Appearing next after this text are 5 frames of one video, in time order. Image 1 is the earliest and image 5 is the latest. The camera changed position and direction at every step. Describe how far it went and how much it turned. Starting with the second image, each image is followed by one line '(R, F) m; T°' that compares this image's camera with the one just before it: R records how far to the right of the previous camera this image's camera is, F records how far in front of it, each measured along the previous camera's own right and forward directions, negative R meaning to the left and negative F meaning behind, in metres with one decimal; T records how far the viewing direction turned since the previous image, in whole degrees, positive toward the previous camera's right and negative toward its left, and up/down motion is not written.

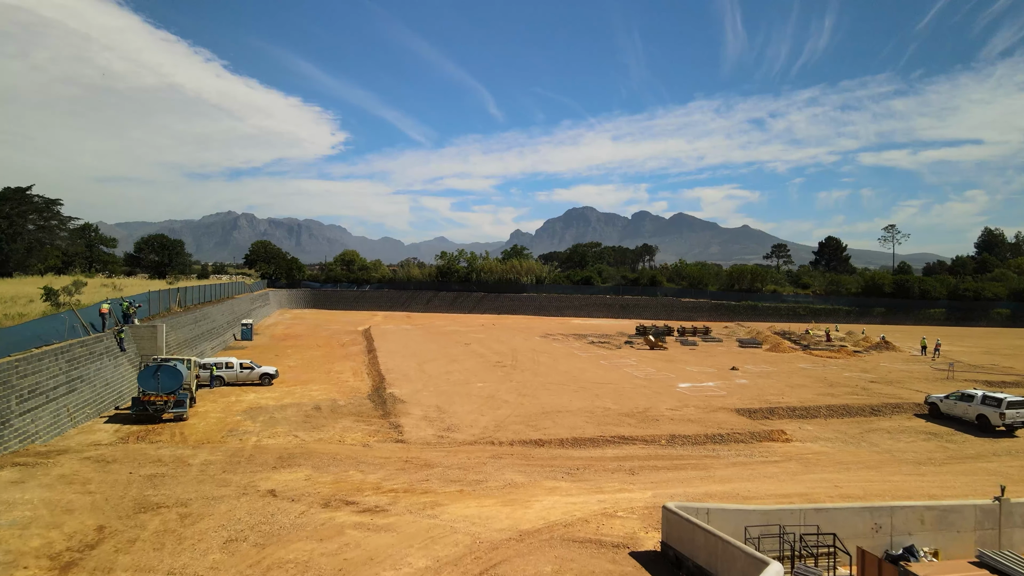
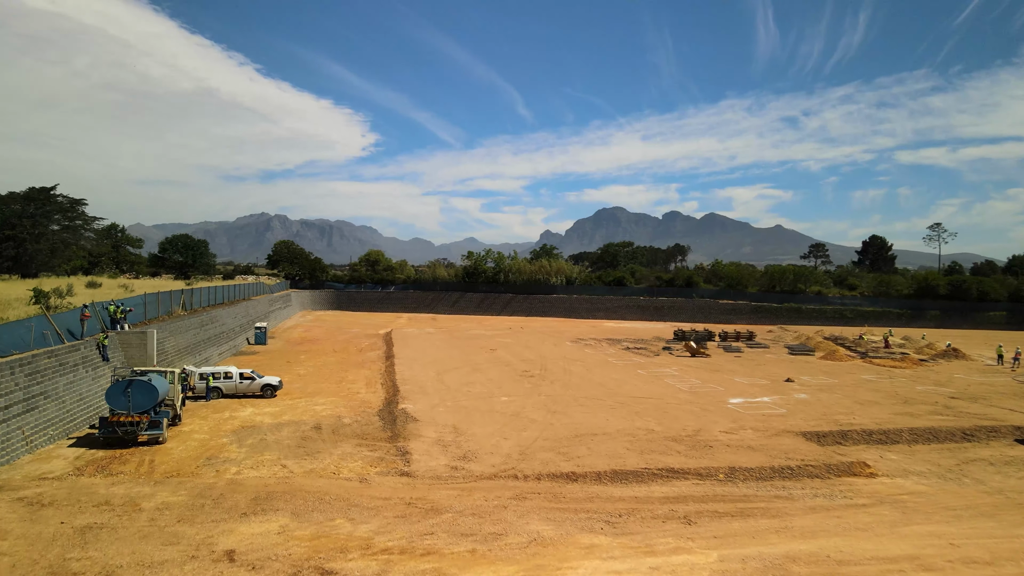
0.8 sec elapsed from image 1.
(0.0, +2.8) m; -2°
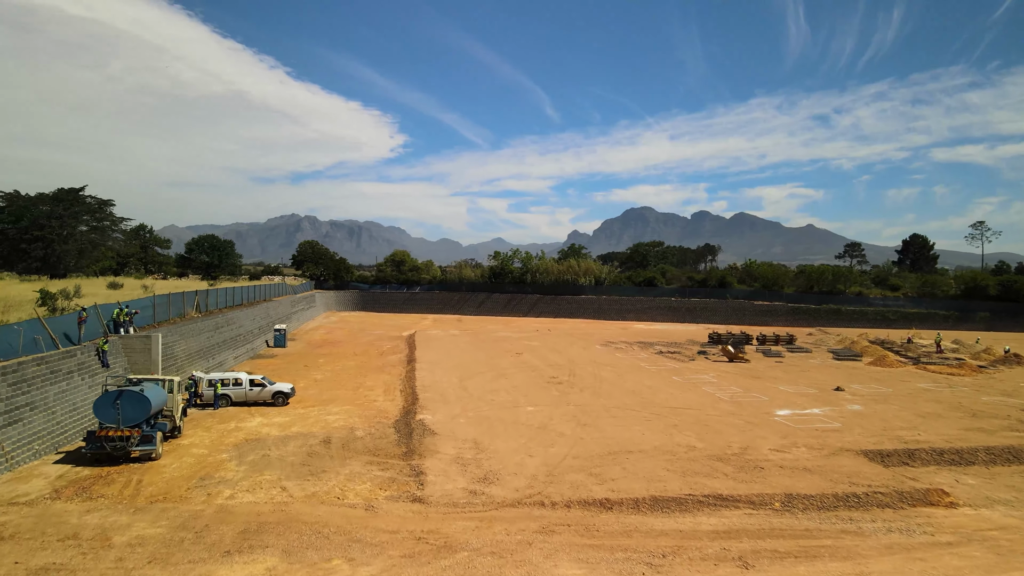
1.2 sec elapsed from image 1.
(0.0, +1.6) m; -2°
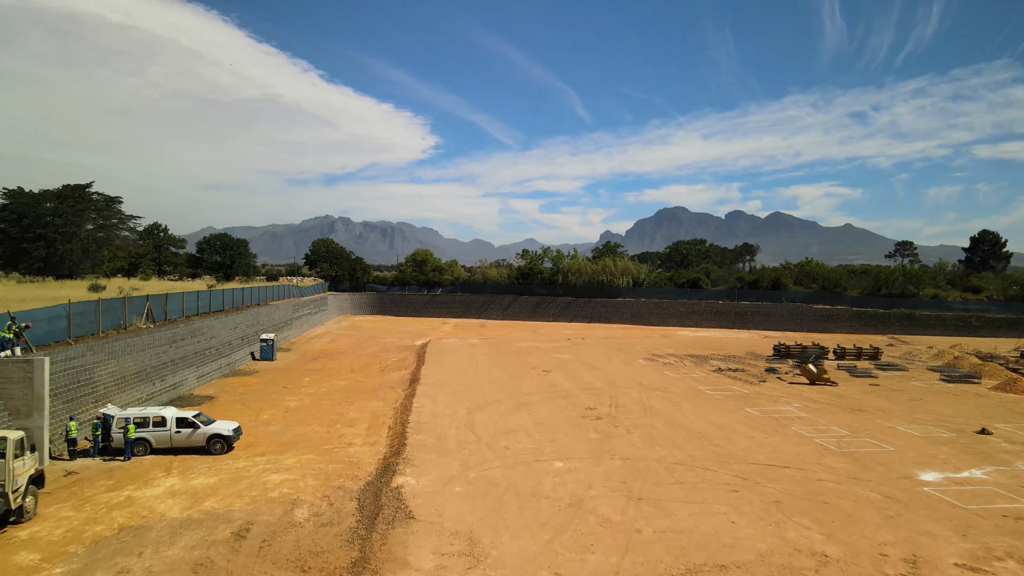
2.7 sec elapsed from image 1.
(+0.2, +6.2) m; -2°
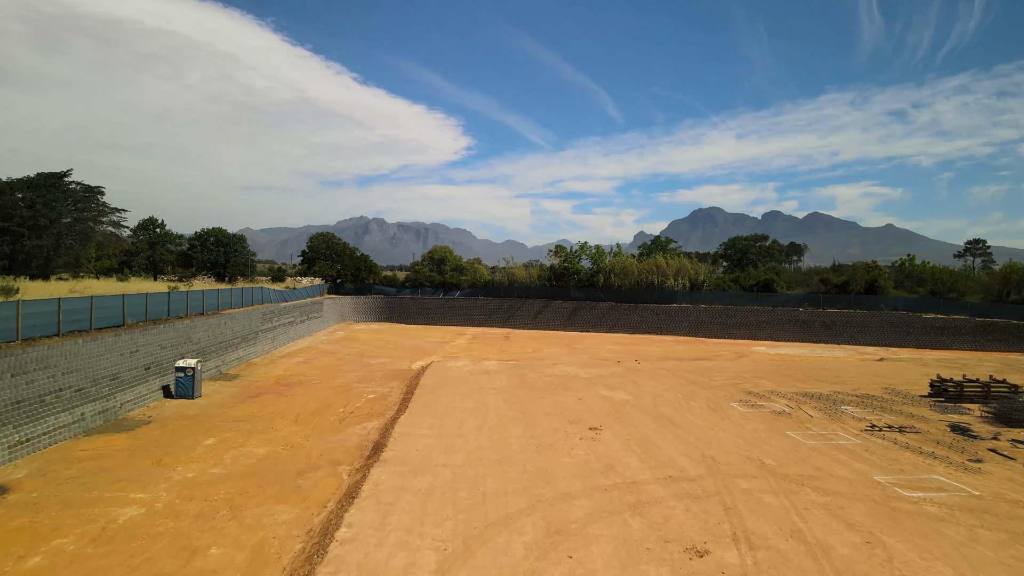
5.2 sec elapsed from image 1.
(+0.1, +10.8) m; -2°
